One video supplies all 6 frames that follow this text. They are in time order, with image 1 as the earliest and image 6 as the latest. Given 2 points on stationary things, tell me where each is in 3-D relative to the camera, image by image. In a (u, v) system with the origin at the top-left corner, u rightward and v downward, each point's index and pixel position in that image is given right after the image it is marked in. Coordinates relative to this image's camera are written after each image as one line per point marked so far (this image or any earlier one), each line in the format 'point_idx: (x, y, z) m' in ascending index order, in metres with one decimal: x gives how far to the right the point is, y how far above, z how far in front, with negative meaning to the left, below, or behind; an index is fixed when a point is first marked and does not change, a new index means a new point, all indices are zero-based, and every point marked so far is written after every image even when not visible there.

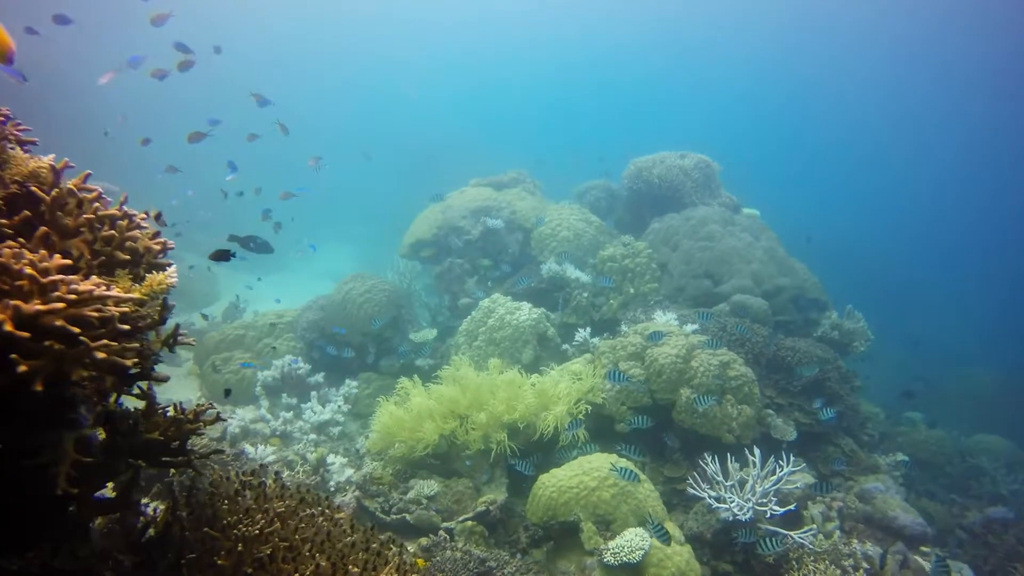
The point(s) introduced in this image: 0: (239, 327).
0: (-4.4, -0.6, +10.8) m
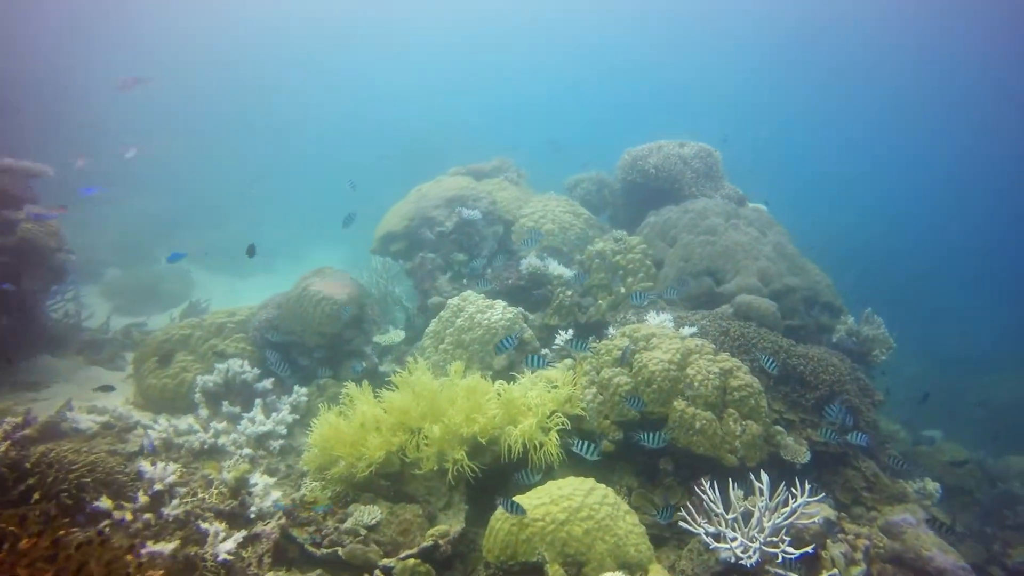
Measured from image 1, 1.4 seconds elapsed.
0: (-4.7, -0.5, +9.7) m
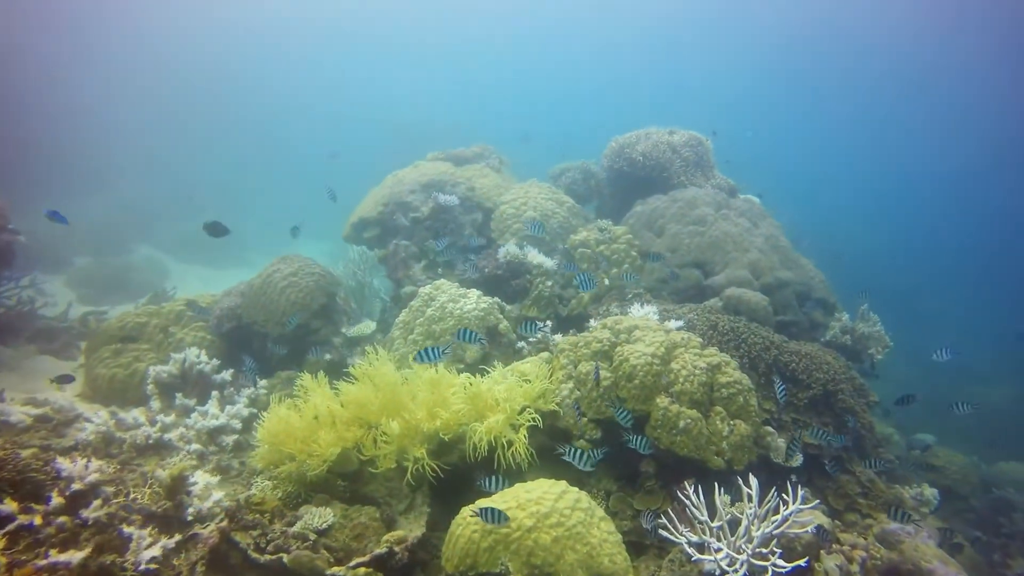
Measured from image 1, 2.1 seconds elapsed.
0: (-5.0, -0.3, +9.1) m
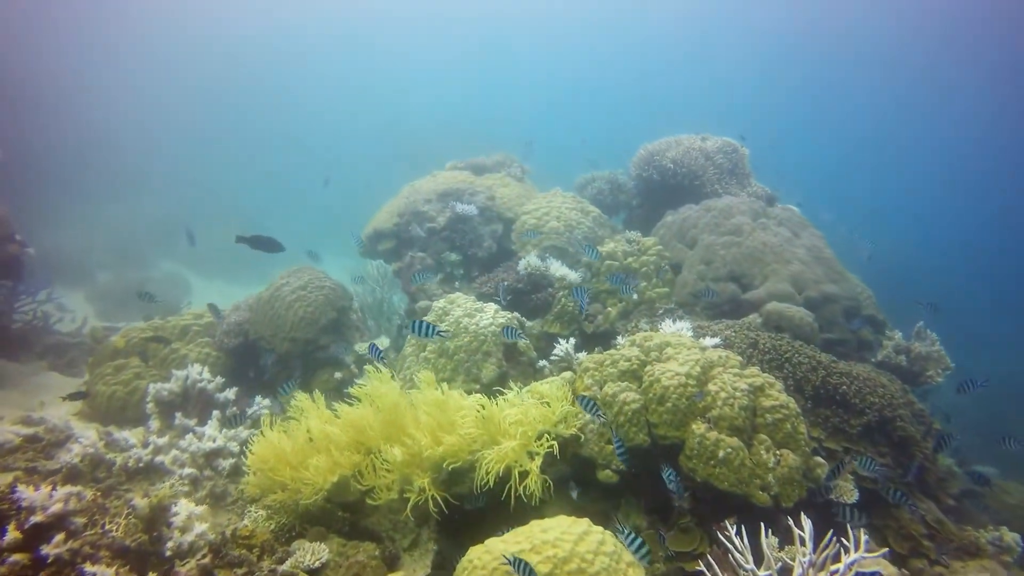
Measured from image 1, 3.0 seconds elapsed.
0: (-4.8, -0.5, +8.7) m
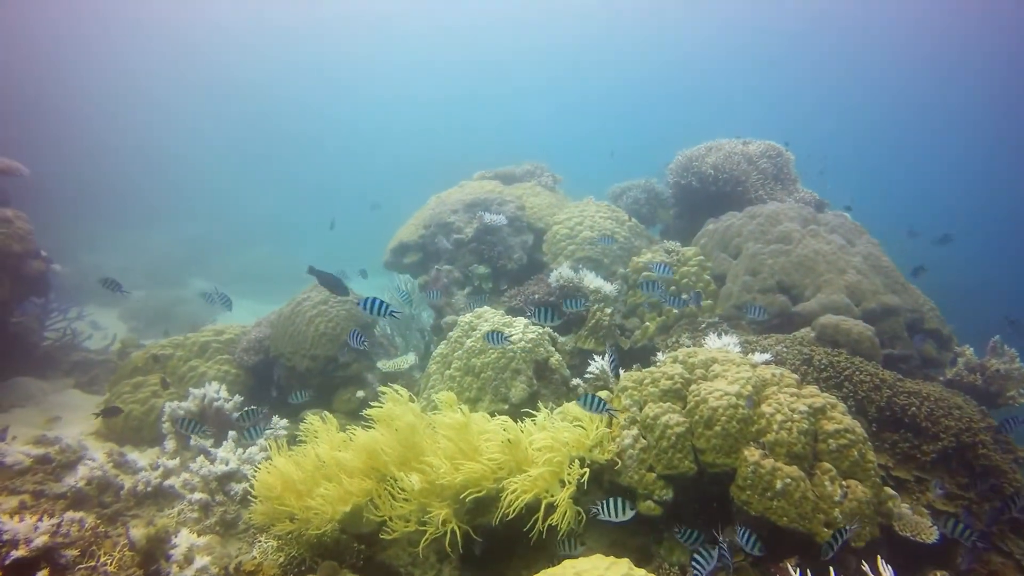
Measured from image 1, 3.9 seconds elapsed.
0: (-4.4, -0.7, +8.5) m
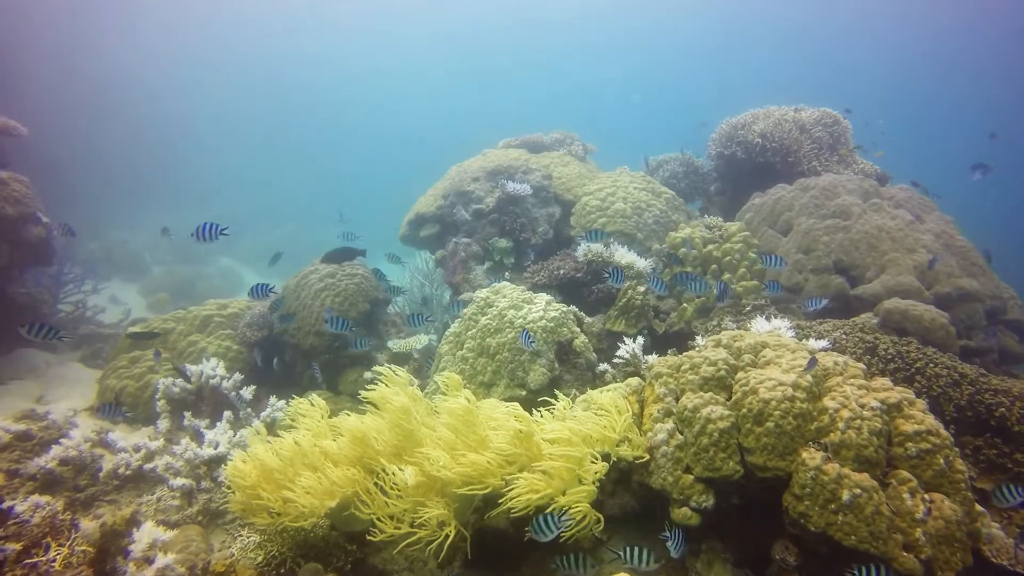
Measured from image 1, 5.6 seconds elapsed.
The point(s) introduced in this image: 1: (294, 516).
0: (-4.1, -0.4, +8.0) m
1: (-1.2, -1.3, +4.0) m
